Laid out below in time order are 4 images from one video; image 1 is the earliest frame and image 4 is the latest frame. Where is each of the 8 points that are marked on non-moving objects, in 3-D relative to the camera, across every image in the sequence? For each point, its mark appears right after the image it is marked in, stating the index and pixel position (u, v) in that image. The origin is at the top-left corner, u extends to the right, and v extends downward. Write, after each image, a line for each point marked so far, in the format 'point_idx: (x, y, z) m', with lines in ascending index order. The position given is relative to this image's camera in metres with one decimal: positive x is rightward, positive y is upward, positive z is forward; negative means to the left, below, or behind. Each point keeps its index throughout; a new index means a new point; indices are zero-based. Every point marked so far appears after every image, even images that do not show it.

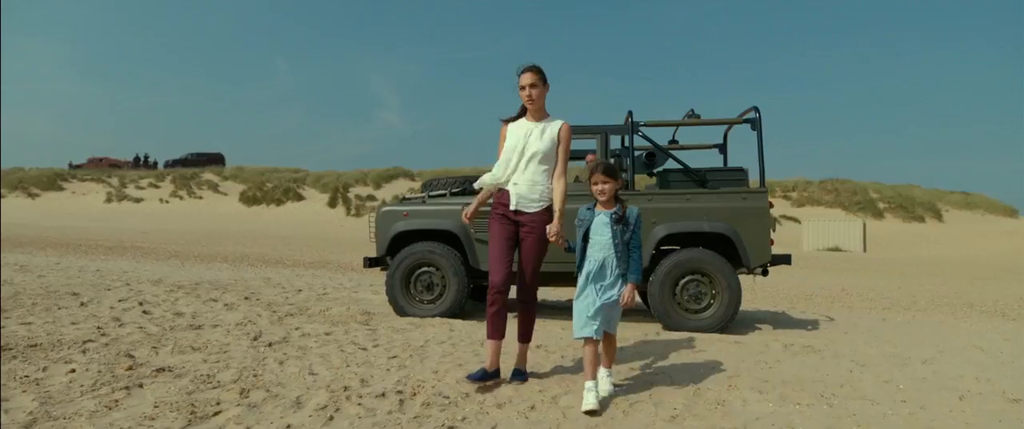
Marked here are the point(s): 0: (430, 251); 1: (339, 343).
0: (-0.9, -0.4, +6.9) m
1: (-1.5, -1.1, +5.3) m
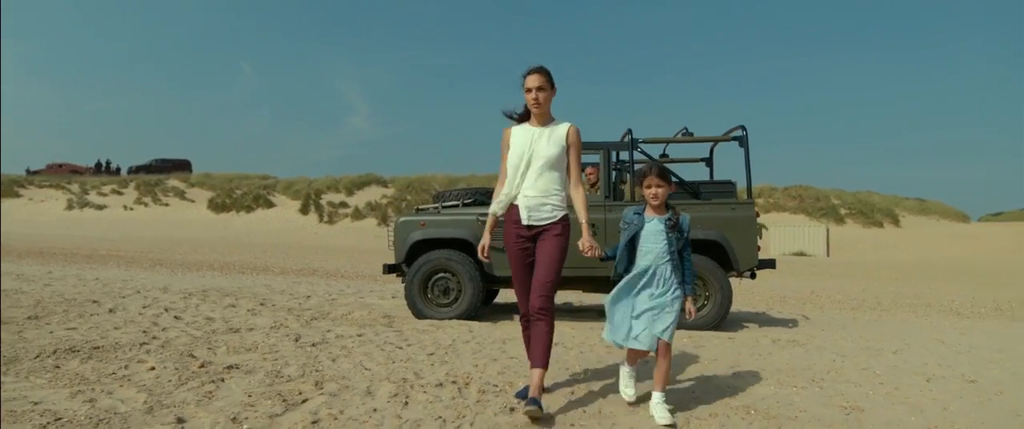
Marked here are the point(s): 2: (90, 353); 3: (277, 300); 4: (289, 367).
0: (-0.8, -0.5, +7.4) m
1: (-1.3, -1.2, +5.8) m
2: (-3.4, -1.1, +5.0) m
3: (-3.5, -1.3, +9.3) m
4: (-1.7, -1.2, +4.7) m
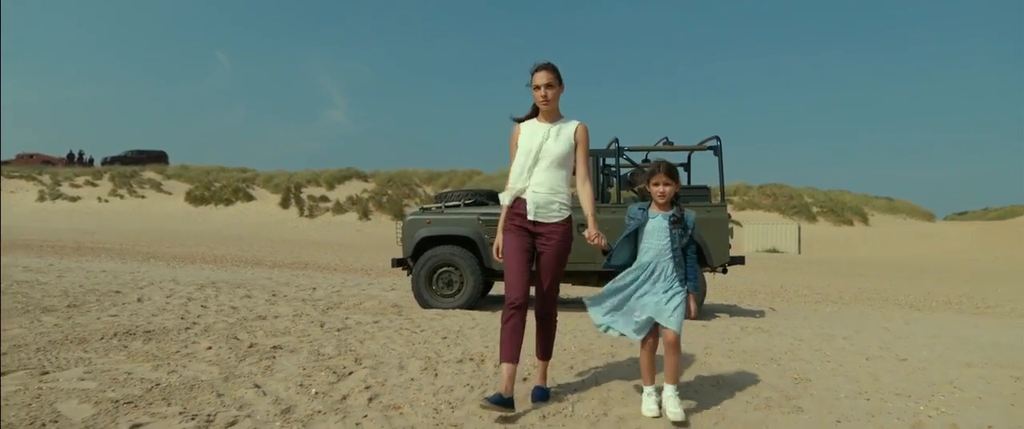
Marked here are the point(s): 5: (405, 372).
0: (-0.8, -0.5, +8.2) m
1: (-1.3, -1.2, +6.6) m
2: (-3.4, -1.1, +5.7) m
3: (-3.6, -1.2, +10.0) m
4: (-1.6, -1.2, +5.5) m
5: (-0.8, -1.2, +4.6) m
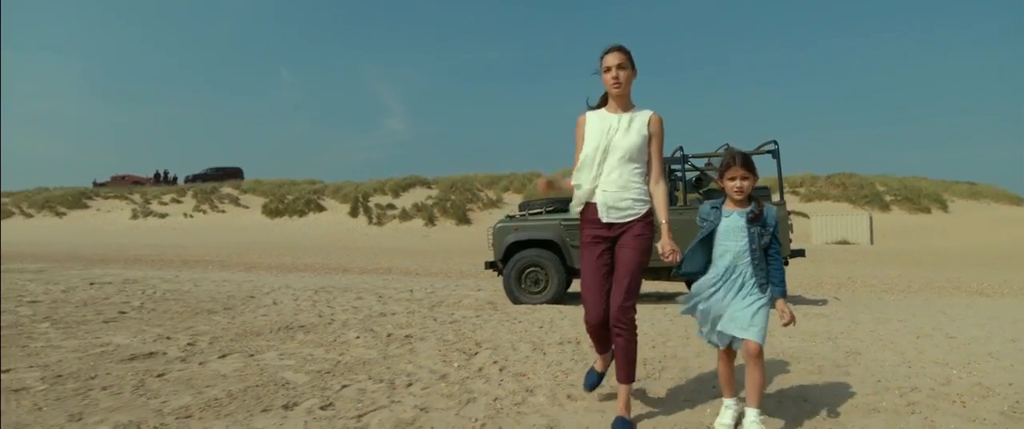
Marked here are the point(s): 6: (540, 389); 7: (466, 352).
0: (+0.4, -0.6, +9.3) m
1: (-0.2, -1.3, +7.7) m
2: (-2.4, -1.3, +7.1) m
3: (-2.2, -1.4, +11.3) m
4: (-0.7, -1.3, +6.7) m
5: (+0.1, -1.3, +5.7) m
6: (+0.2, -1.2, +4.4) m
7: (-0.4, -1.3, +5.7) m
